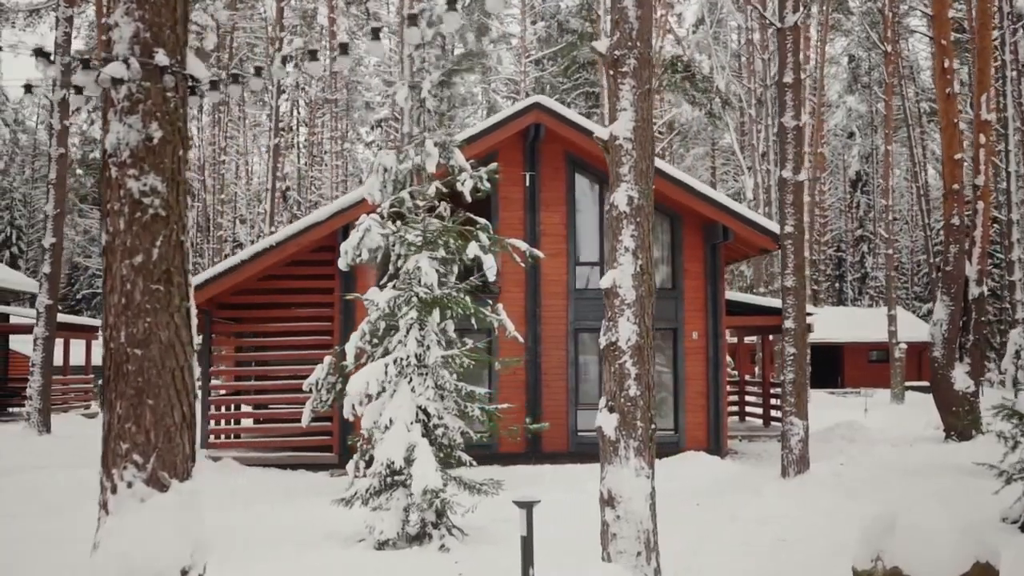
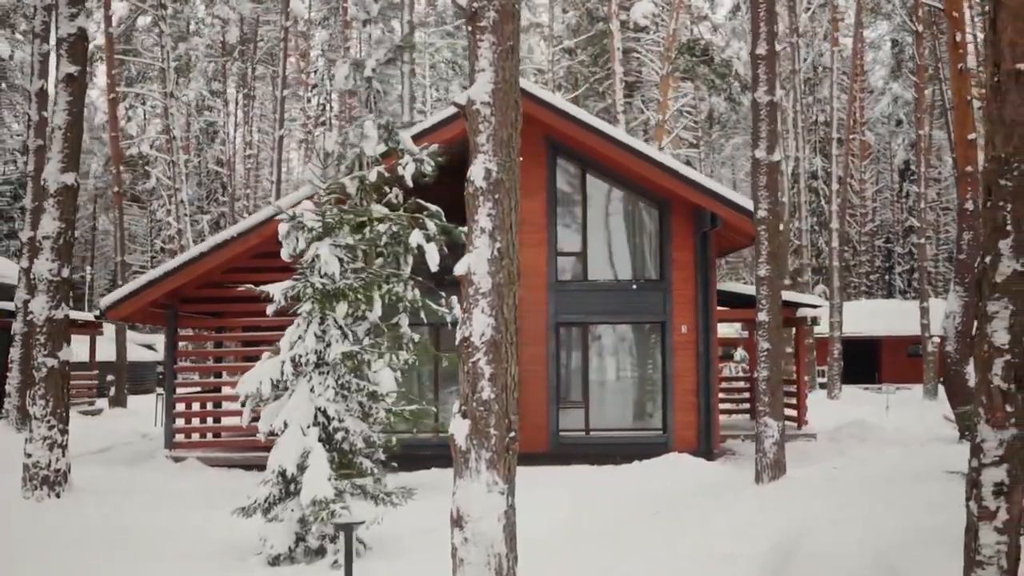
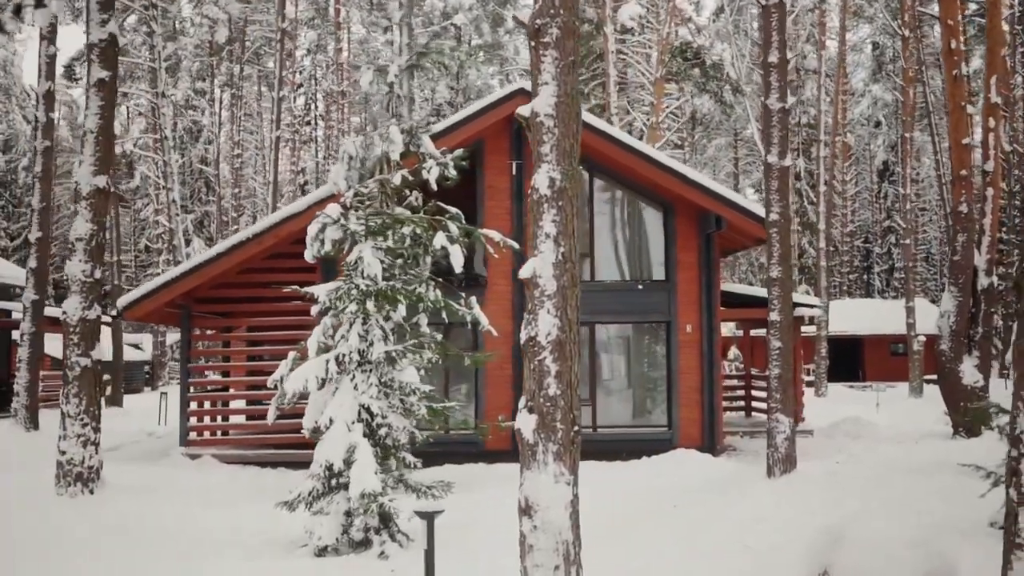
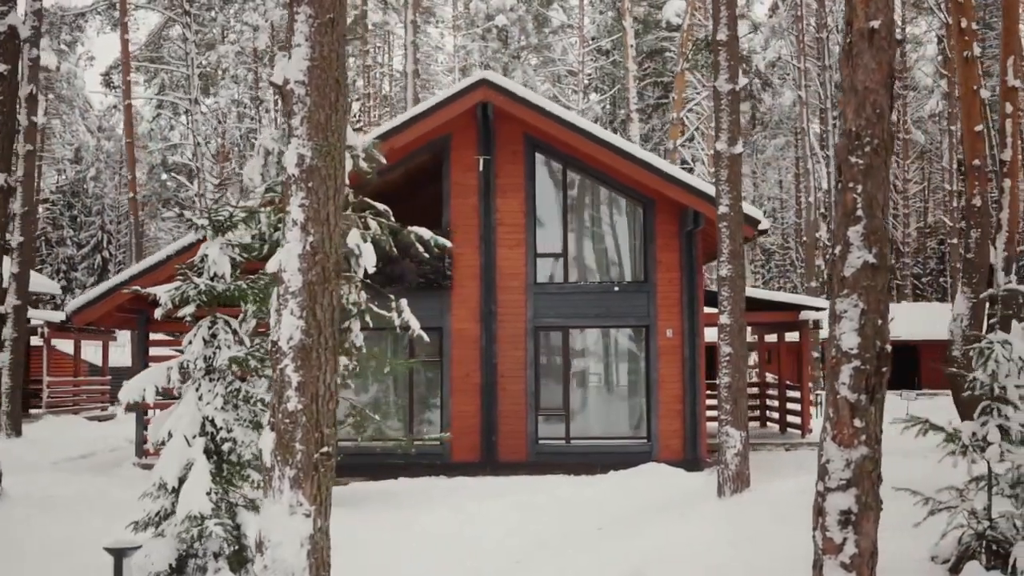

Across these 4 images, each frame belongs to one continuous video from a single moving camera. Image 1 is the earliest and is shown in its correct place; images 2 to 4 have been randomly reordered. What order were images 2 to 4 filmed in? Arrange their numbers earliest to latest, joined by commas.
3, 2, 4
